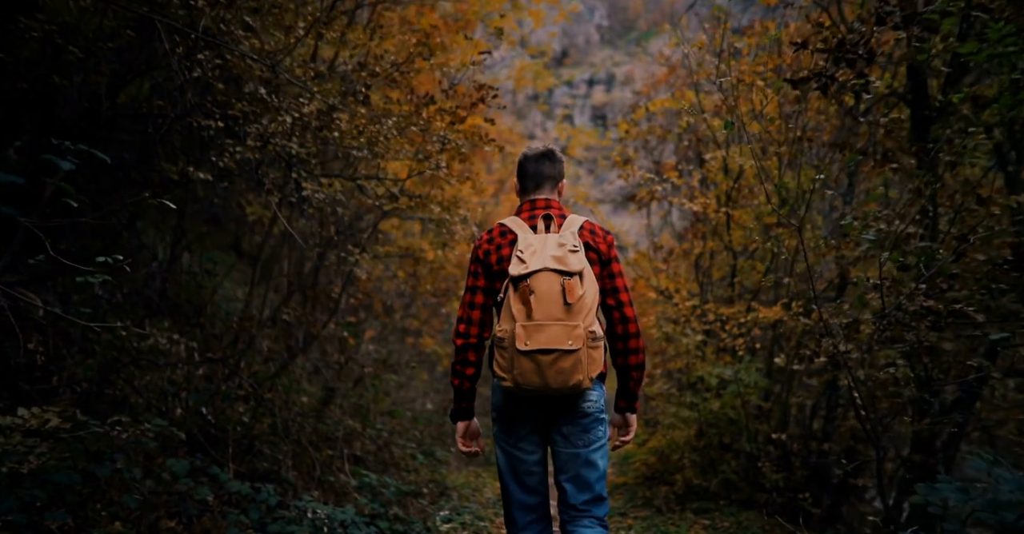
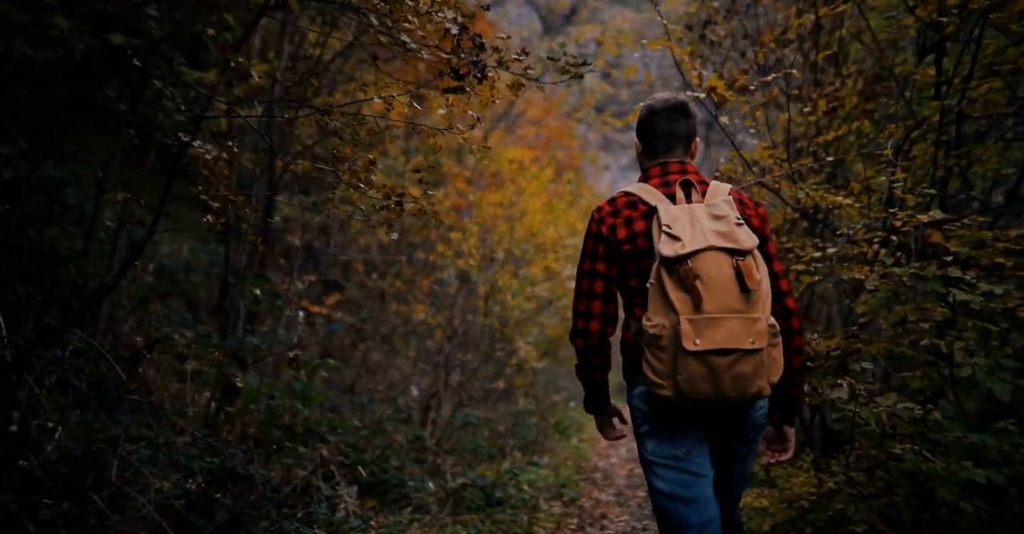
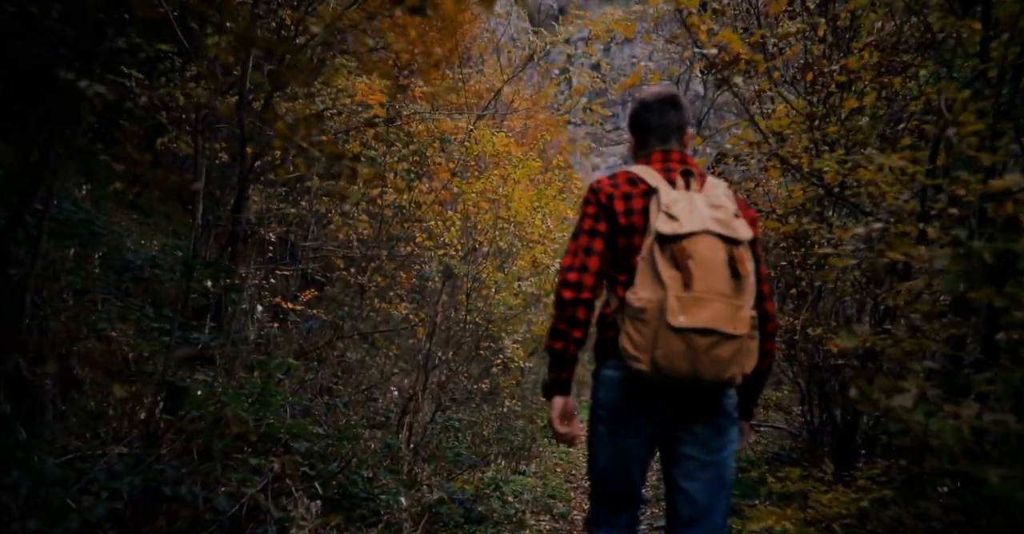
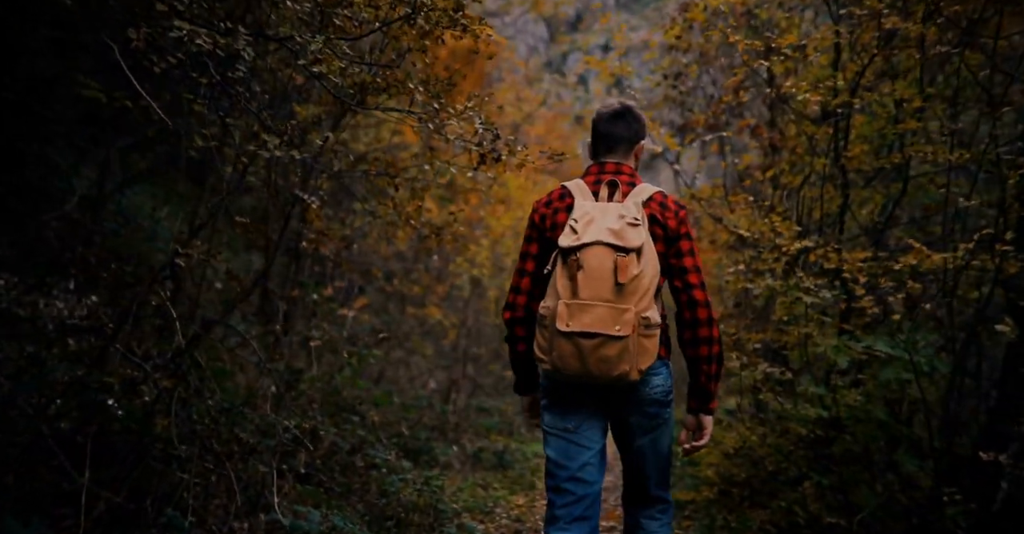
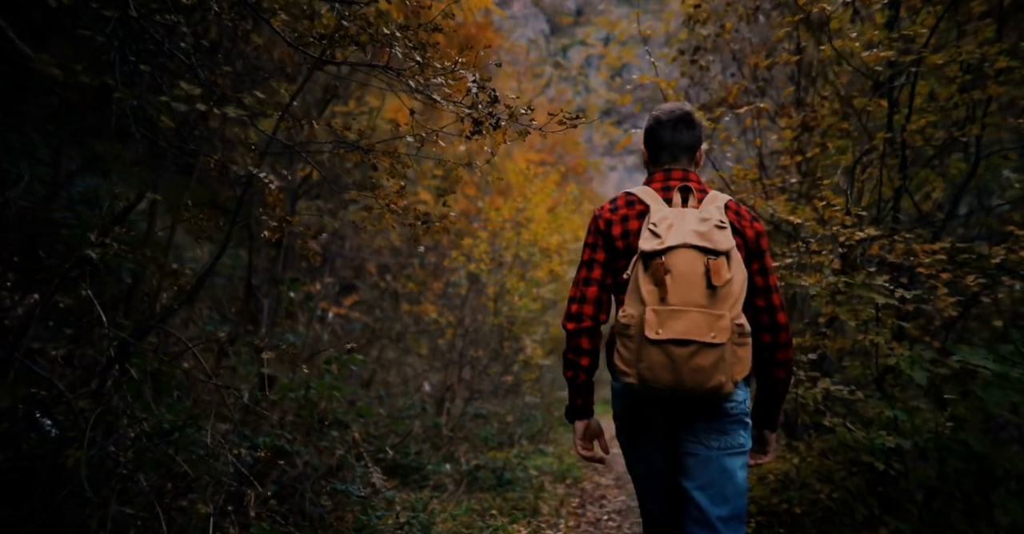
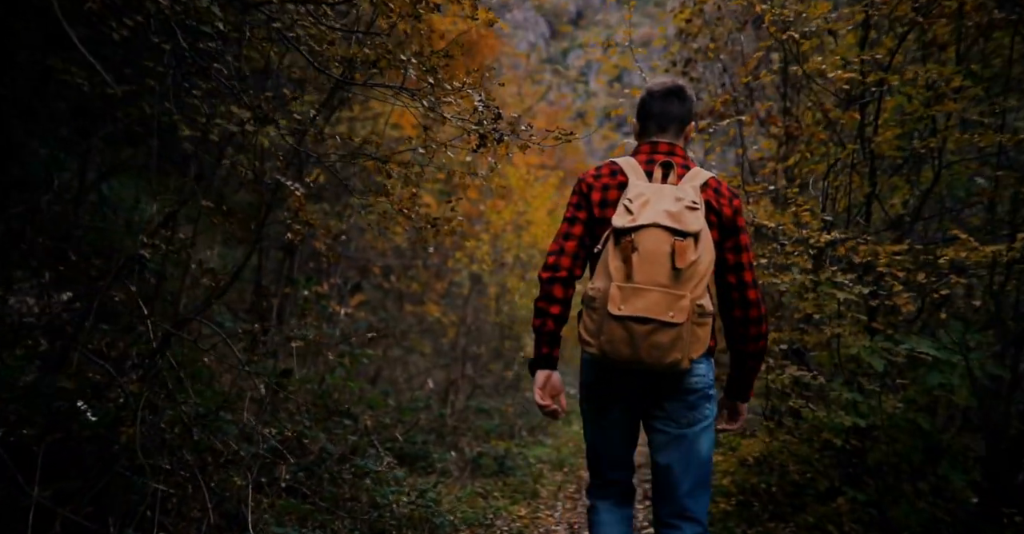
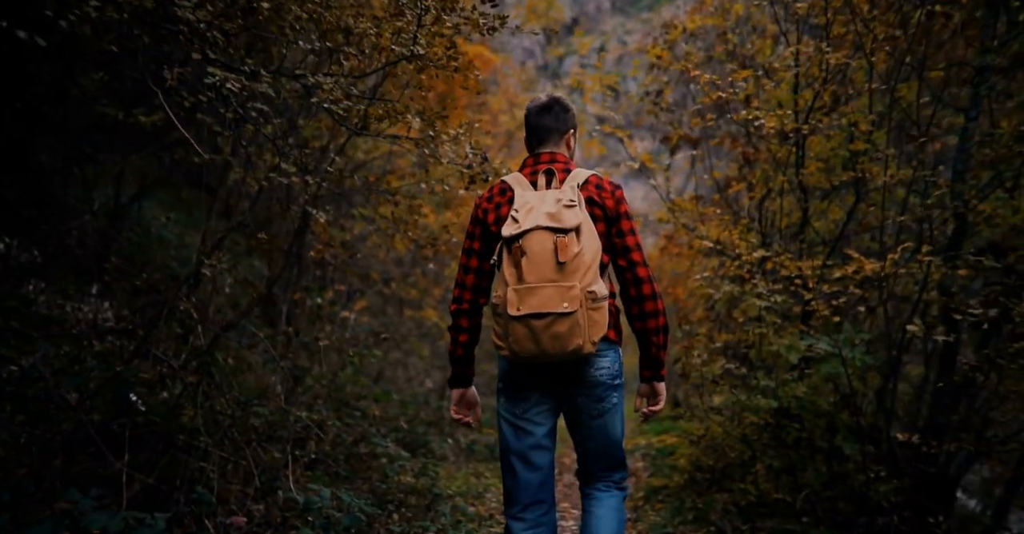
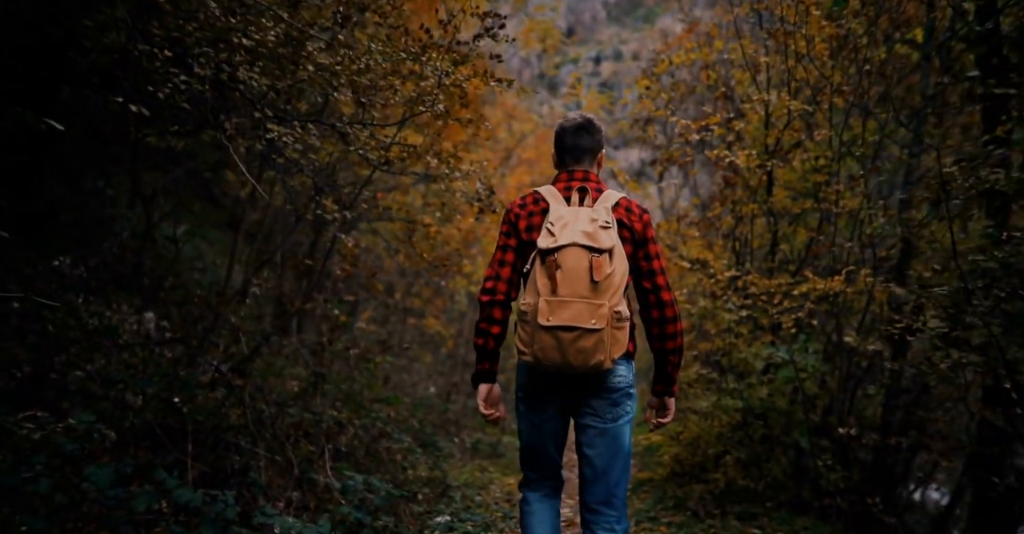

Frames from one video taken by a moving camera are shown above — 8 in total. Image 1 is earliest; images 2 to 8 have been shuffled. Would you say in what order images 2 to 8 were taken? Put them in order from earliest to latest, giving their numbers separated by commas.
8, 7, 4, 6, 5, 2, 3
